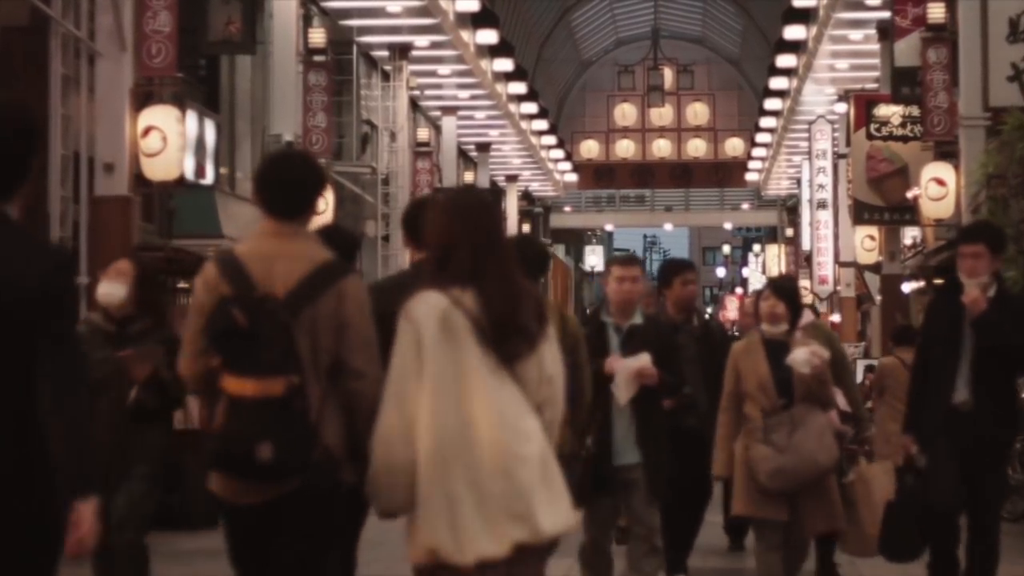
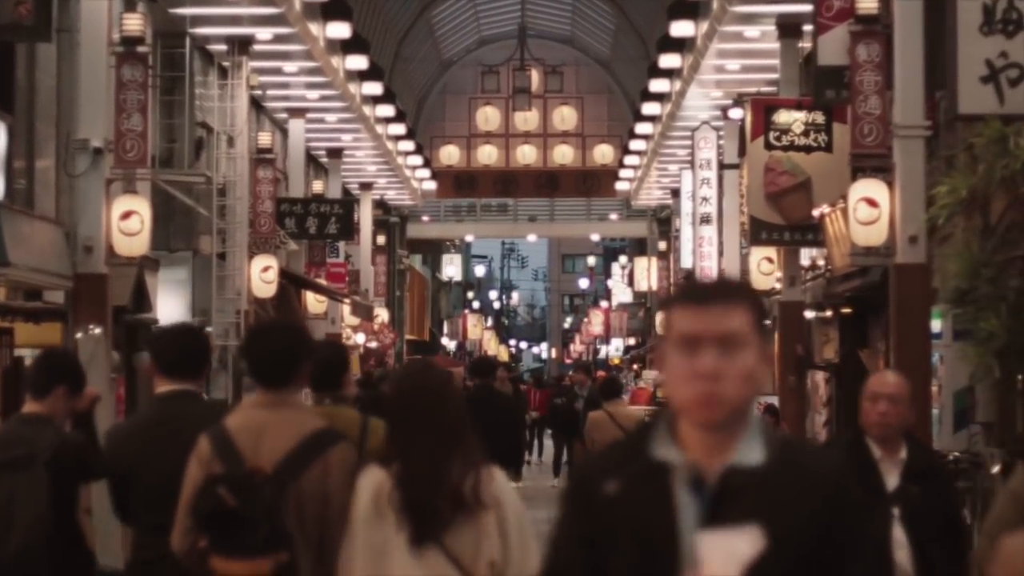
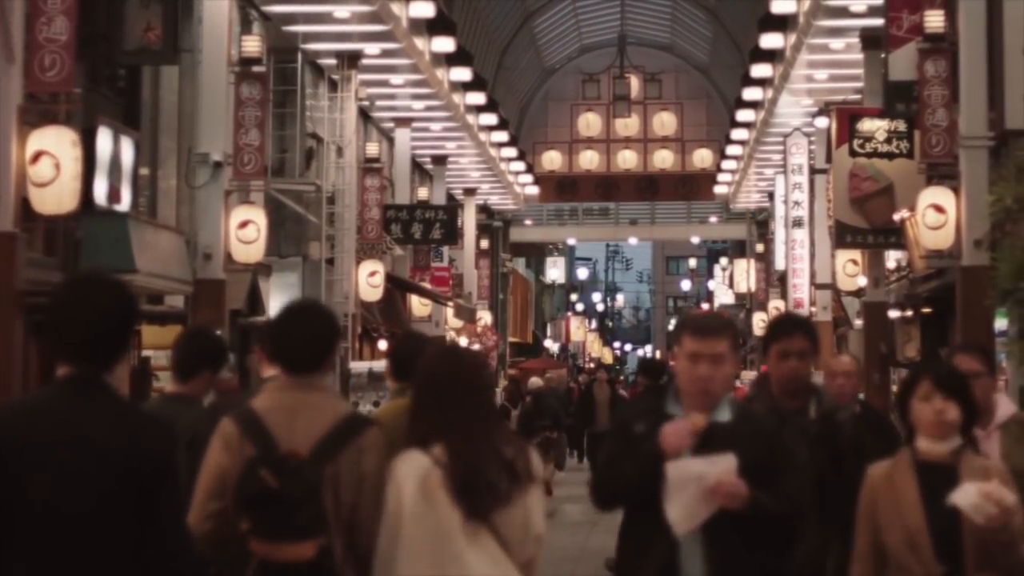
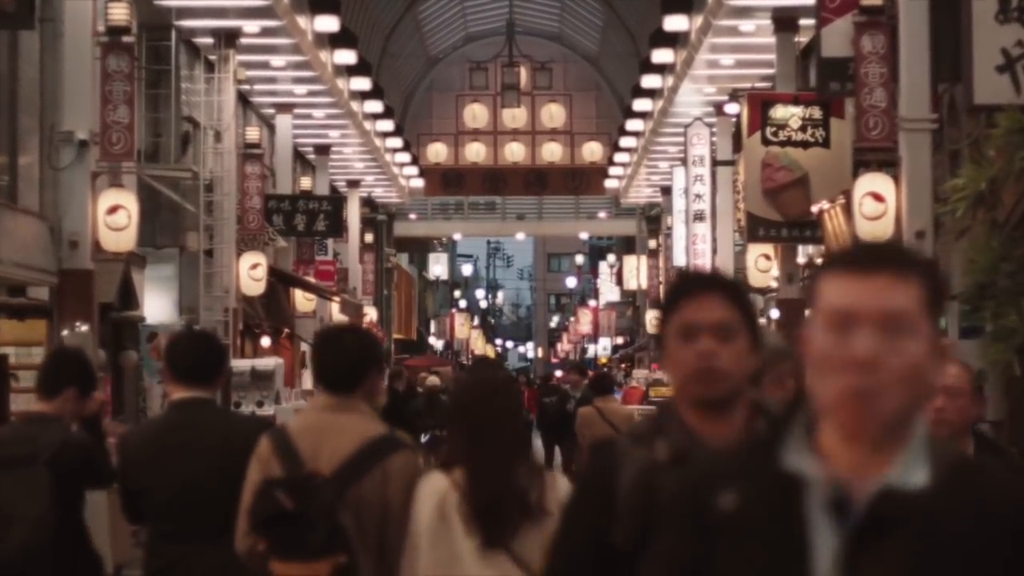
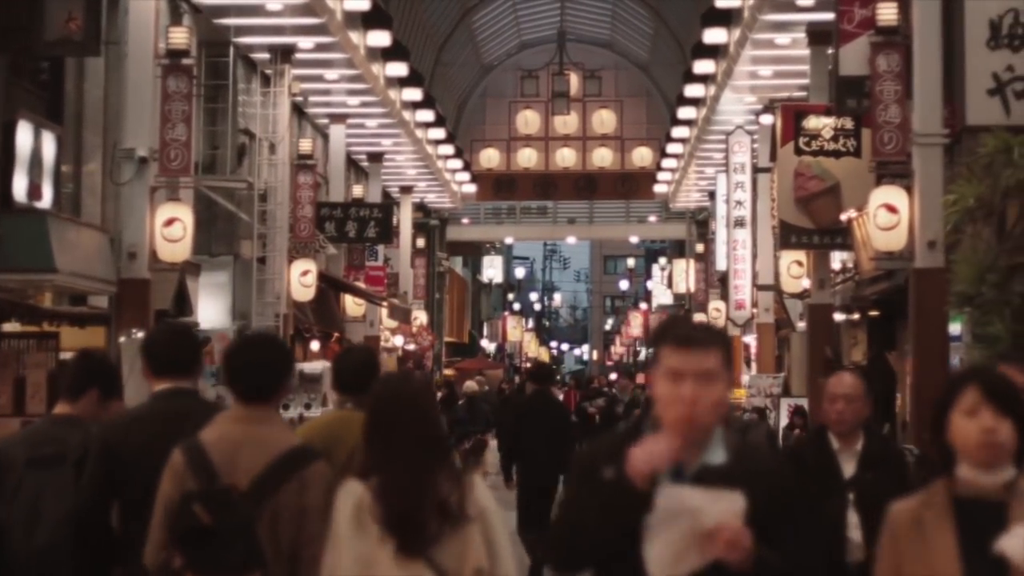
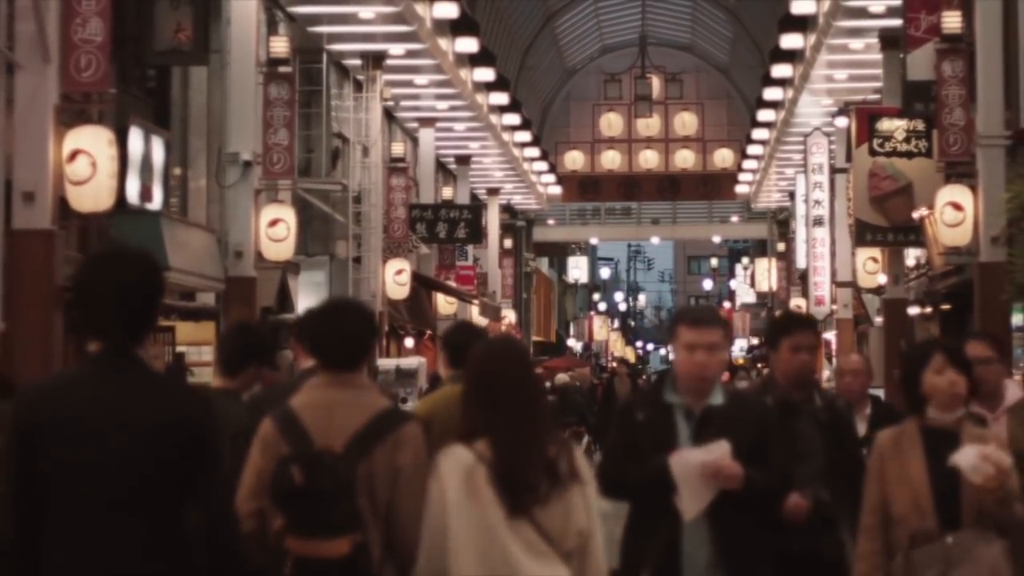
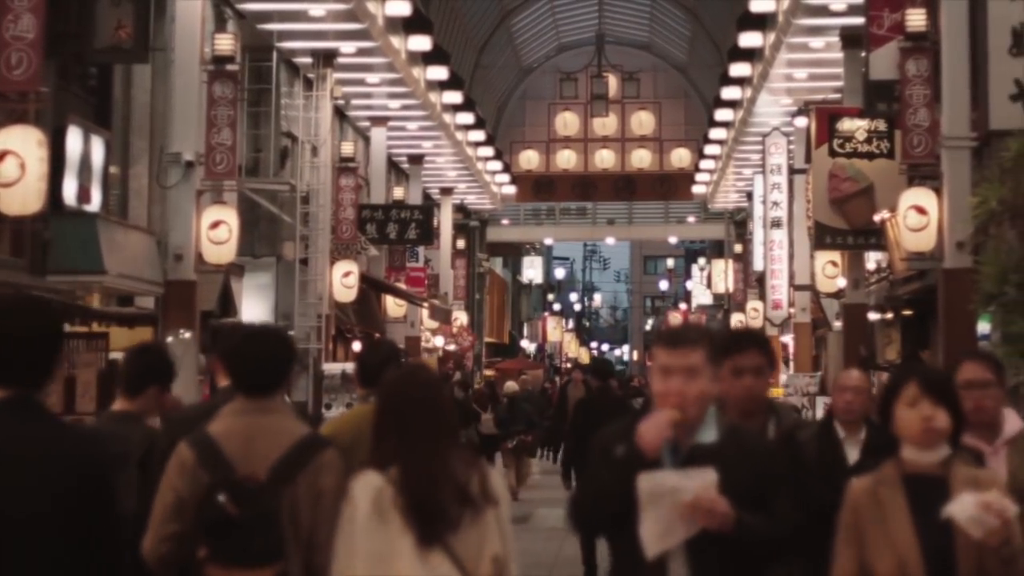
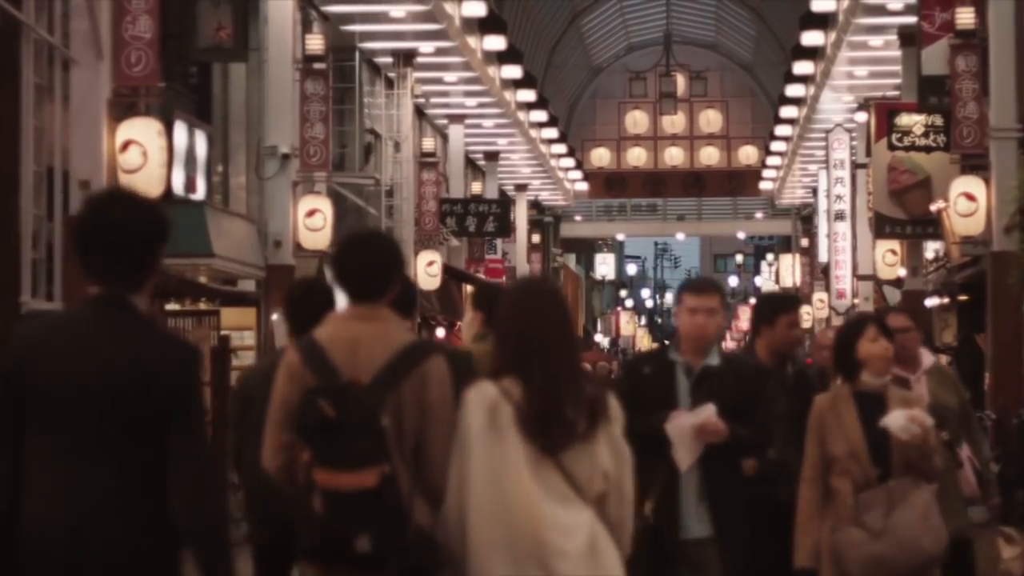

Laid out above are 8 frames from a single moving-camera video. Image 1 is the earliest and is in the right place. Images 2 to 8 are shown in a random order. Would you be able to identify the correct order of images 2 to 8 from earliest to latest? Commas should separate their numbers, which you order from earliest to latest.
8, 6, 3, 7, 5, 2, 4
